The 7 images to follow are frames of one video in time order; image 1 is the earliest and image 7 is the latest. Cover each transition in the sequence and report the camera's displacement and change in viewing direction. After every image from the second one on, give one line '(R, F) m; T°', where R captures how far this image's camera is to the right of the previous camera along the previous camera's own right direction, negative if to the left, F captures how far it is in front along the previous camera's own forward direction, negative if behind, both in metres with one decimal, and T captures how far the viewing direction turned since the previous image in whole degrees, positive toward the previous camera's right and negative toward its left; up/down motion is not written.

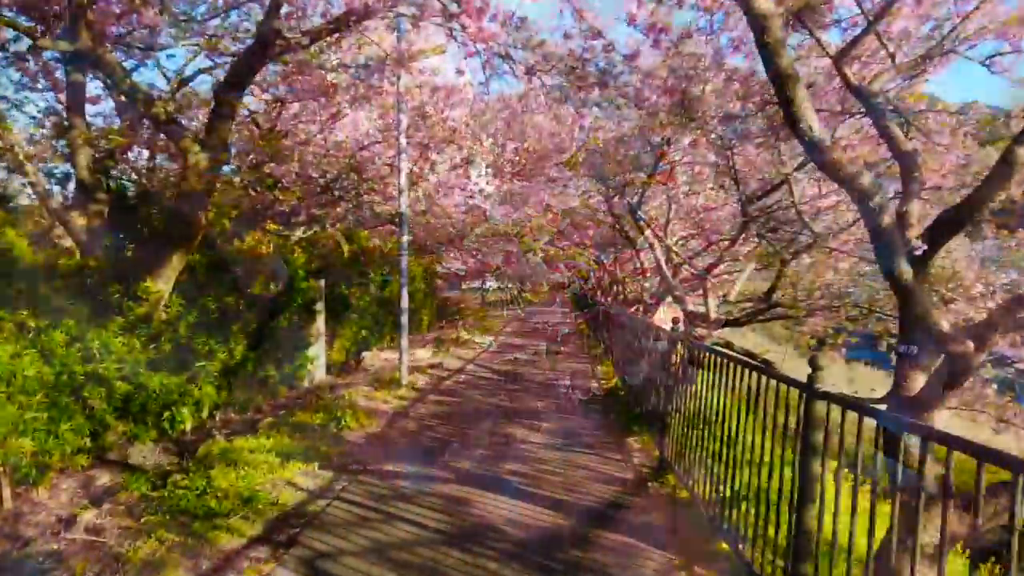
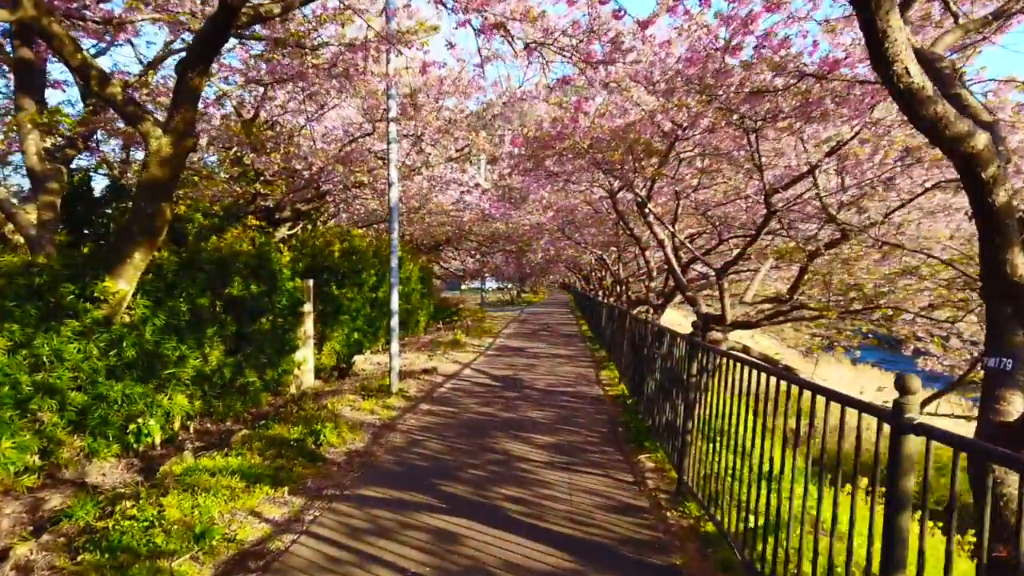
(0.0, +0.6) m; 0°
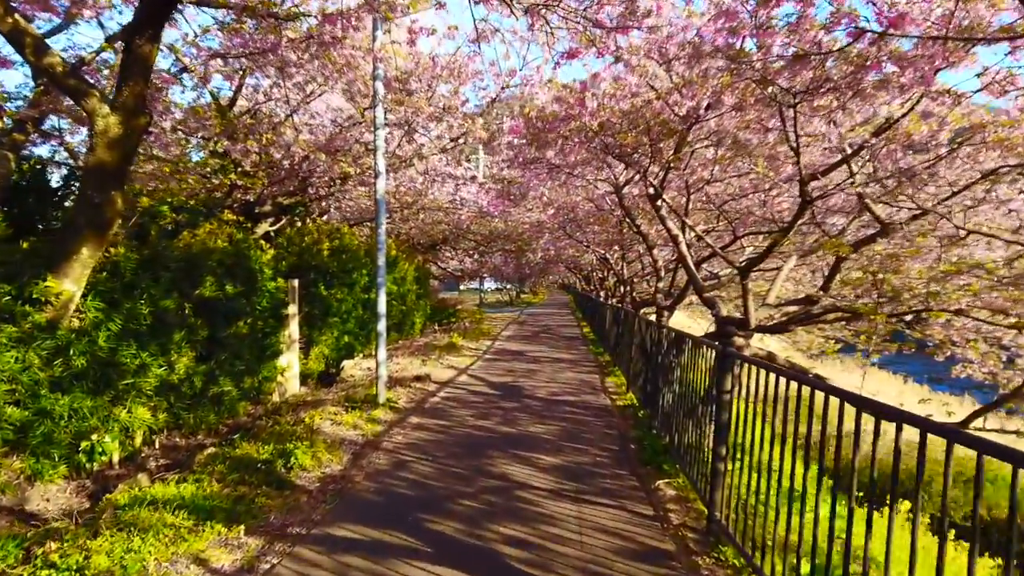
(0.0, +0.7) m; 0°
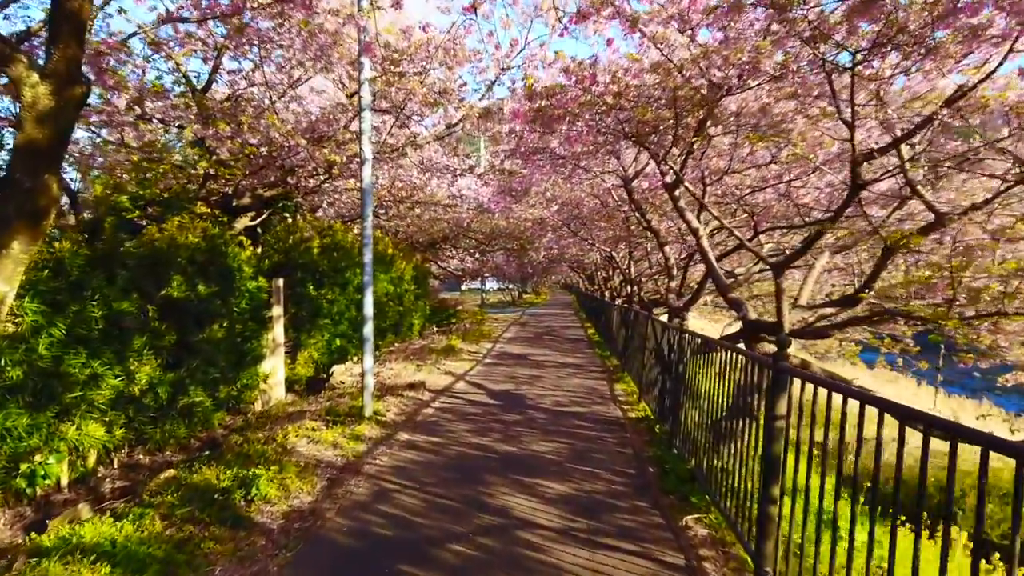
(0.0, +0.8) m; 0°
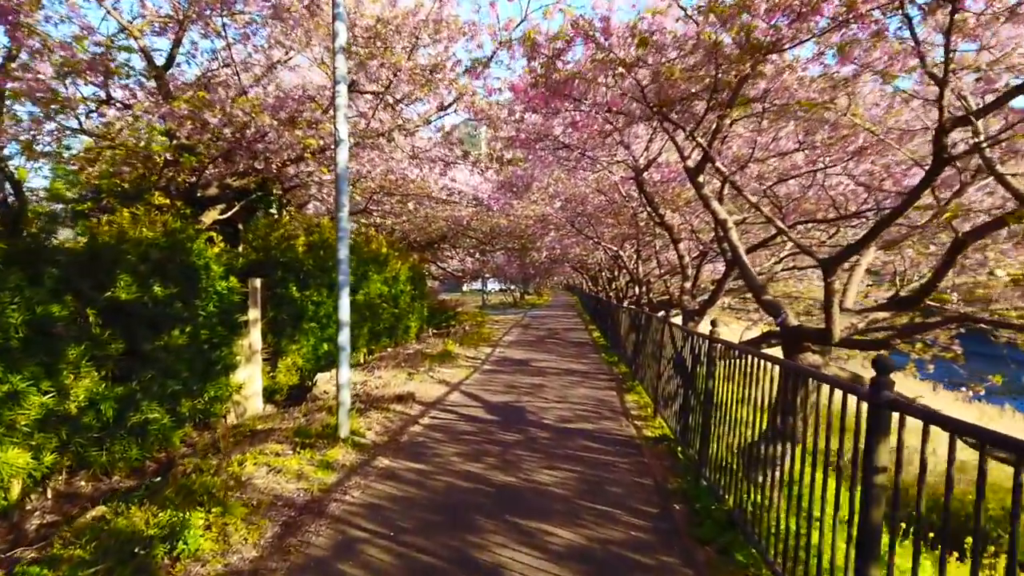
(0.0, +0.9) m; 0°
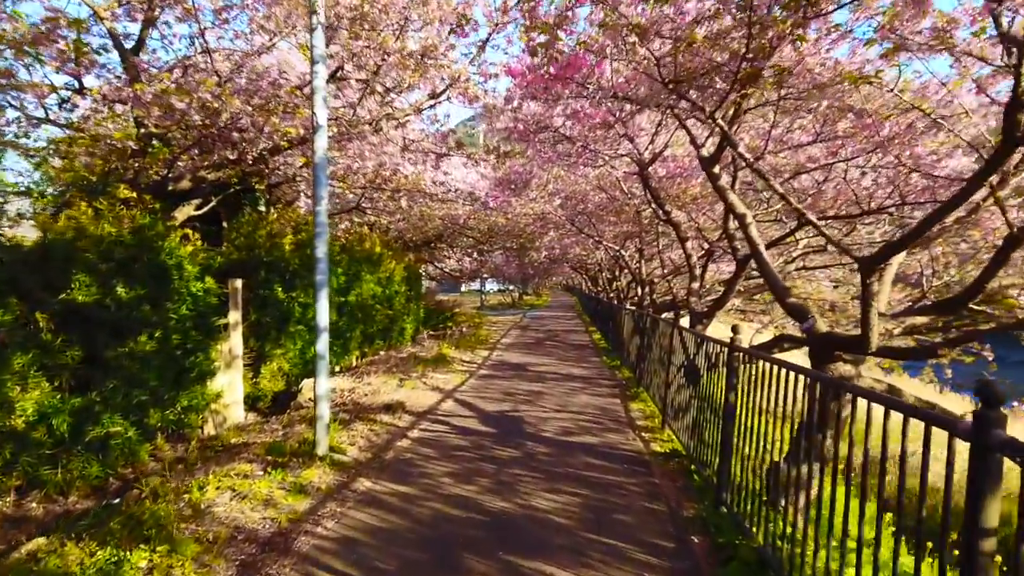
(0.0, +0.5) m; 0°
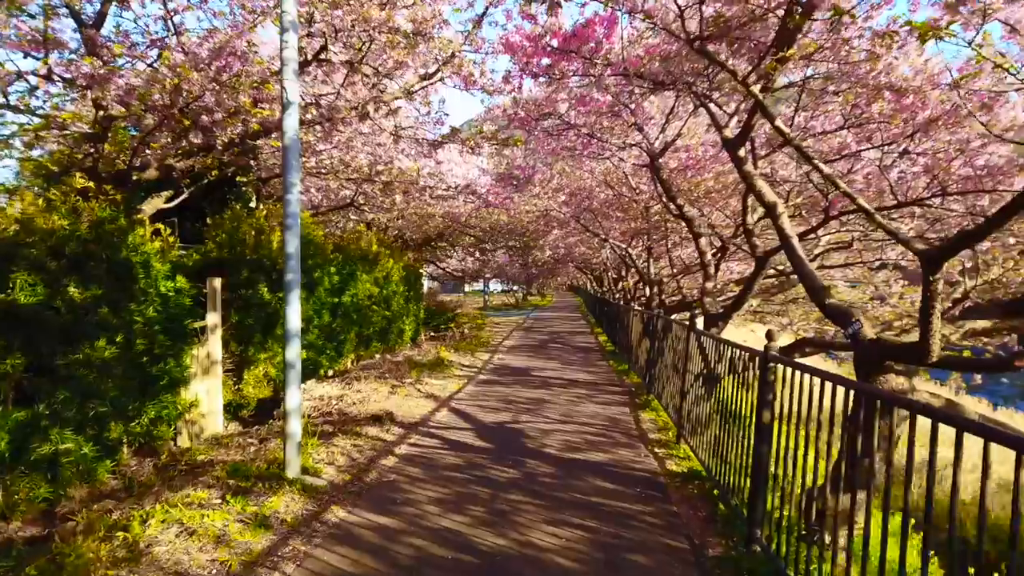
(0.0, +0.6) m; 0°
